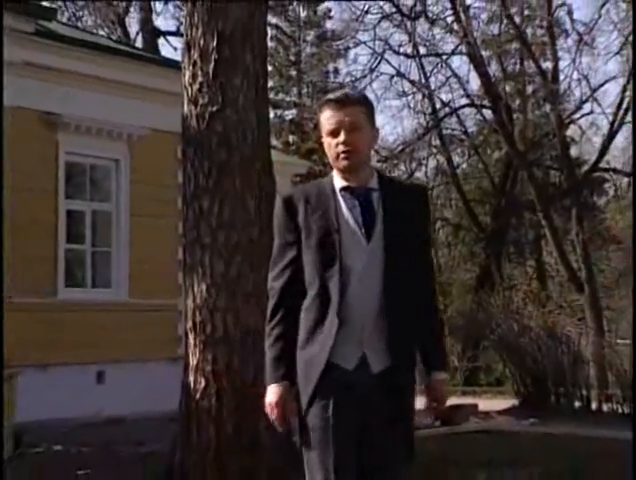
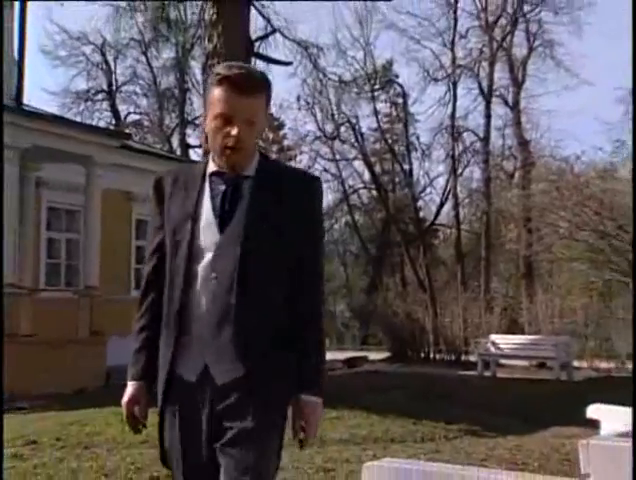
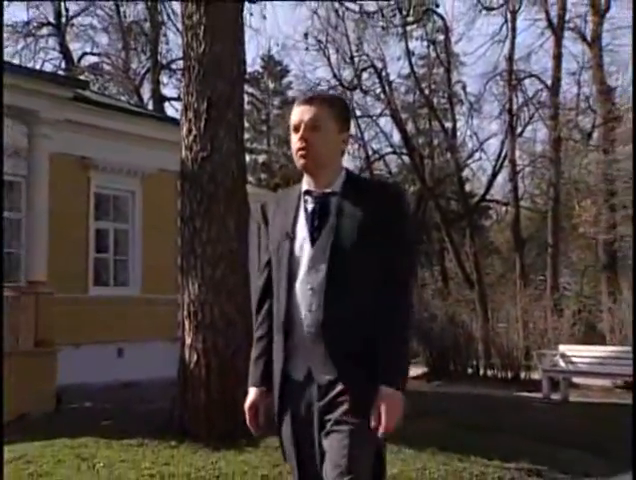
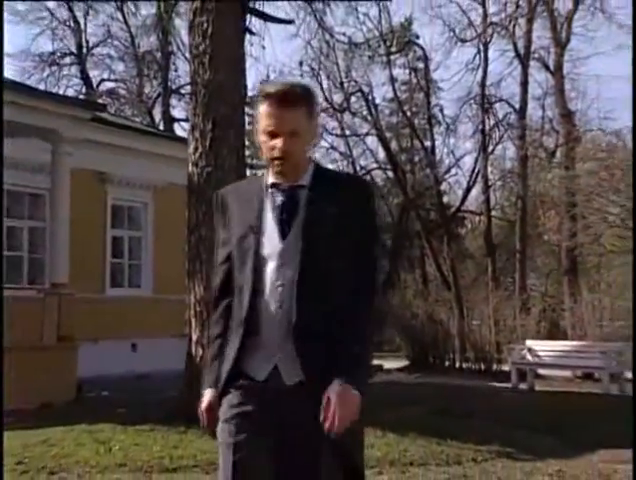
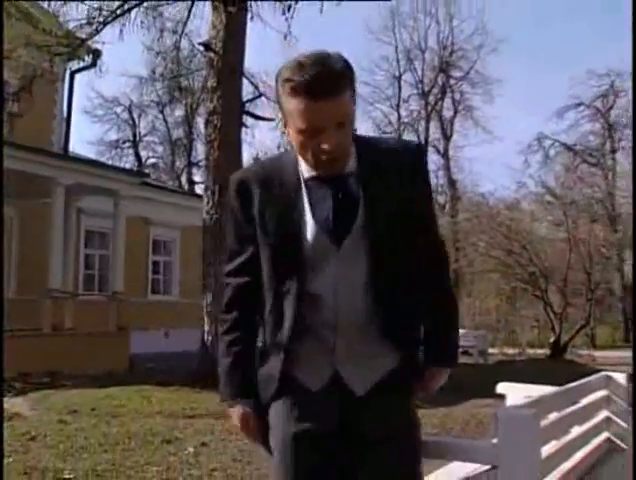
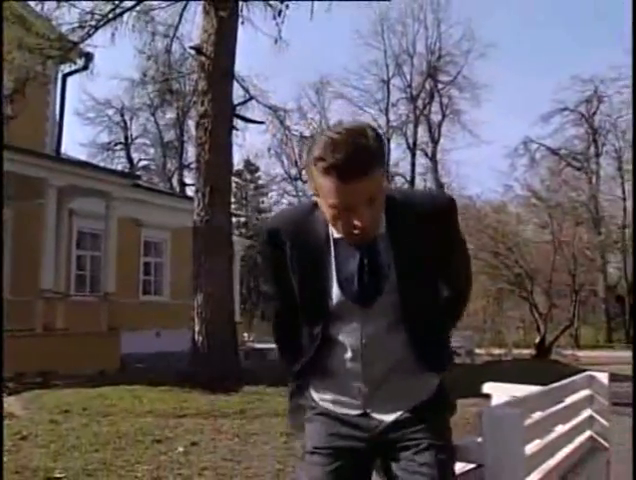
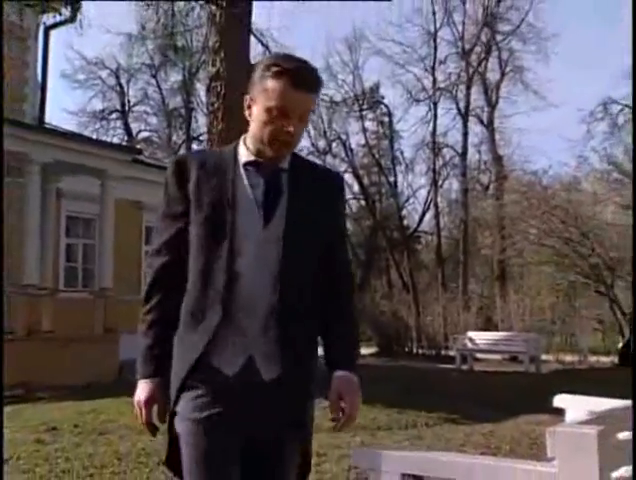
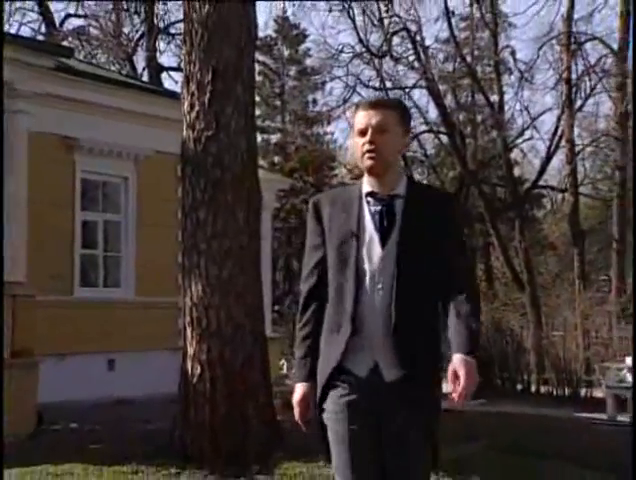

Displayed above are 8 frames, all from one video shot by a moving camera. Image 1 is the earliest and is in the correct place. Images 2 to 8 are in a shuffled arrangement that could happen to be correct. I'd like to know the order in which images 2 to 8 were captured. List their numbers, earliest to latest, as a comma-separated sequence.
8, 3, 4, 2, 7, 5, 6
